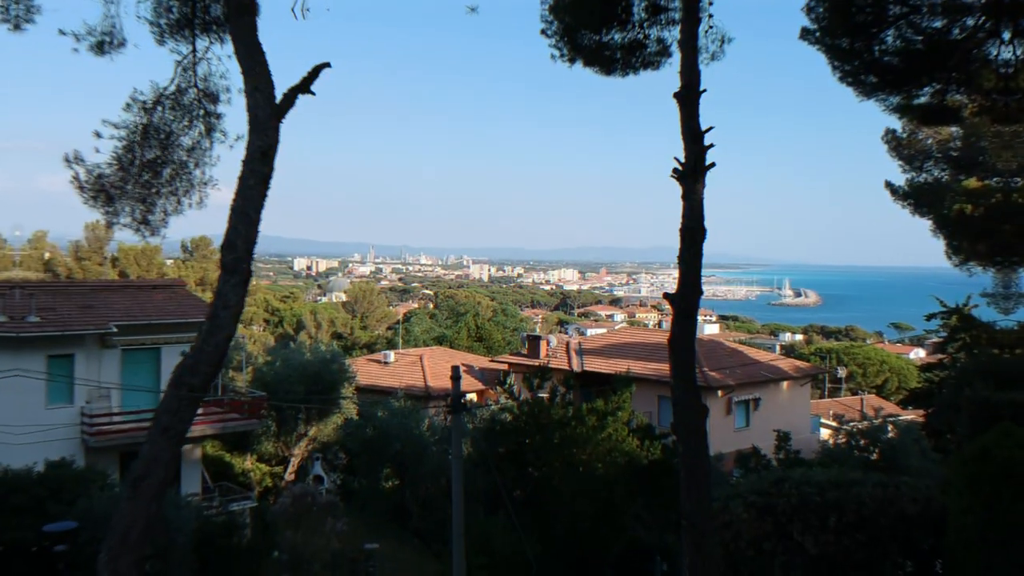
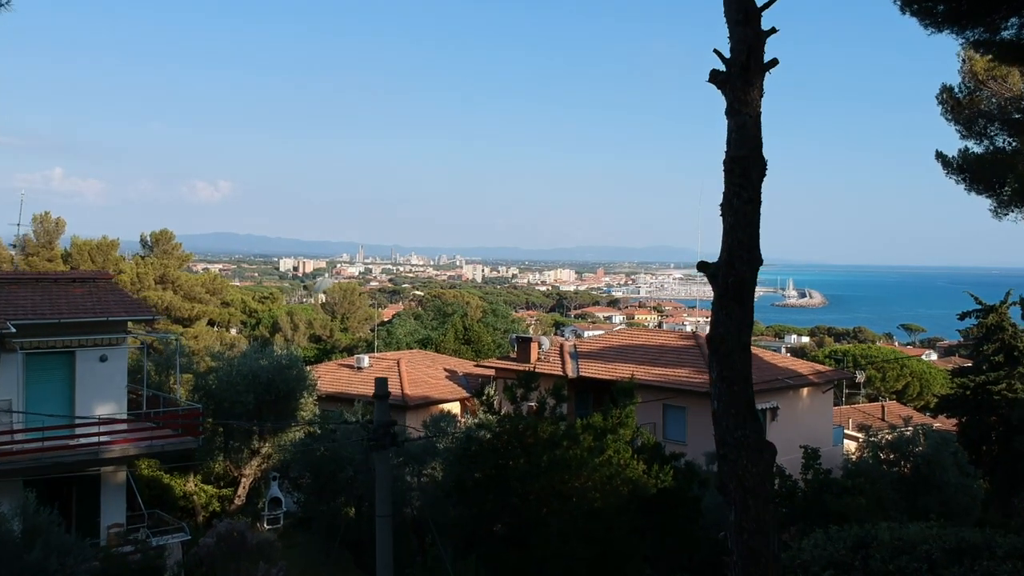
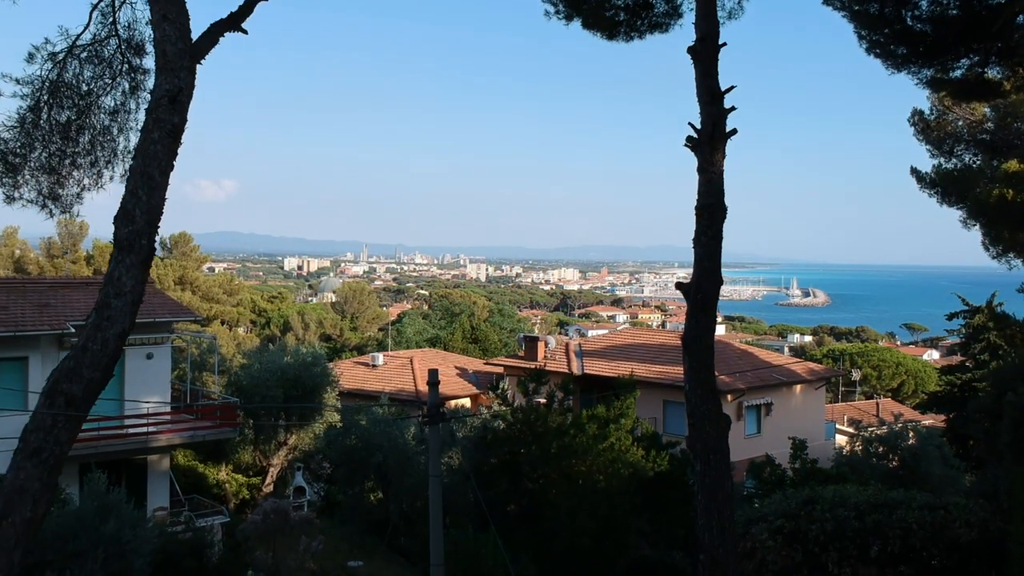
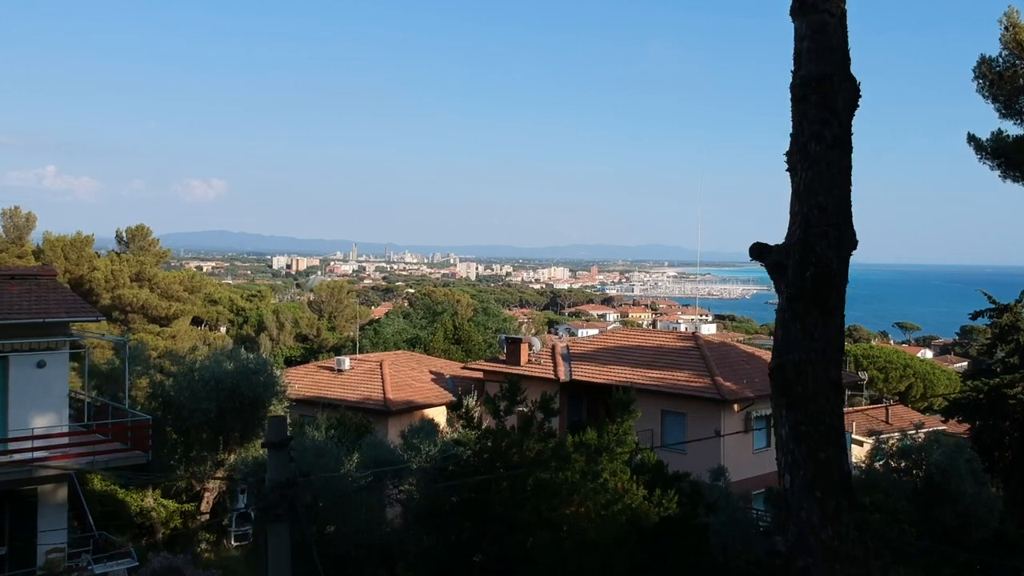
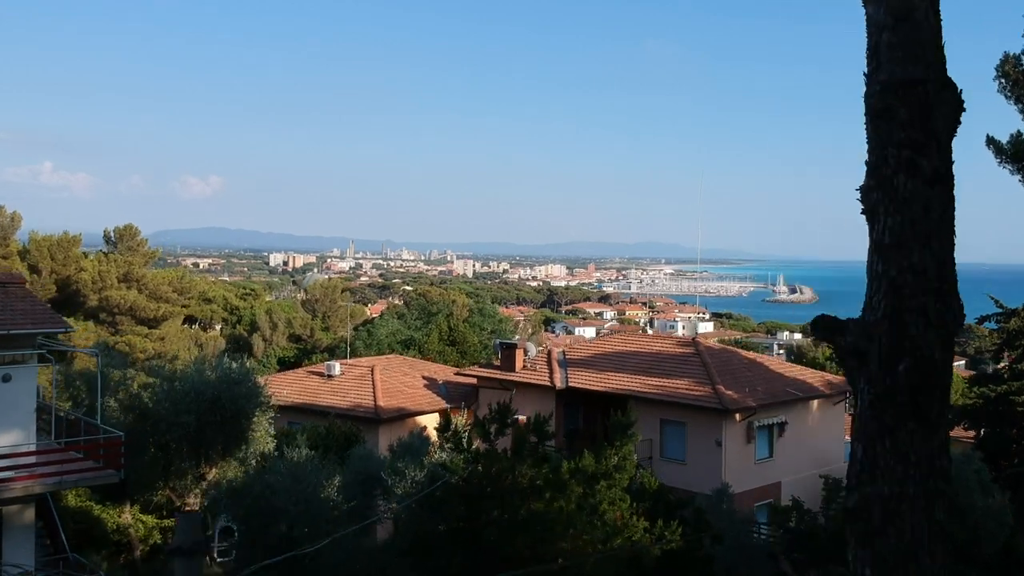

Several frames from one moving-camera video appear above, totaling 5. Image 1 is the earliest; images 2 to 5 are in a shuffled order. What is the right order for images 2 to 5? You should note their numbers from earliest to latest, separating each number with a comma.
3, 2, 4, 5
